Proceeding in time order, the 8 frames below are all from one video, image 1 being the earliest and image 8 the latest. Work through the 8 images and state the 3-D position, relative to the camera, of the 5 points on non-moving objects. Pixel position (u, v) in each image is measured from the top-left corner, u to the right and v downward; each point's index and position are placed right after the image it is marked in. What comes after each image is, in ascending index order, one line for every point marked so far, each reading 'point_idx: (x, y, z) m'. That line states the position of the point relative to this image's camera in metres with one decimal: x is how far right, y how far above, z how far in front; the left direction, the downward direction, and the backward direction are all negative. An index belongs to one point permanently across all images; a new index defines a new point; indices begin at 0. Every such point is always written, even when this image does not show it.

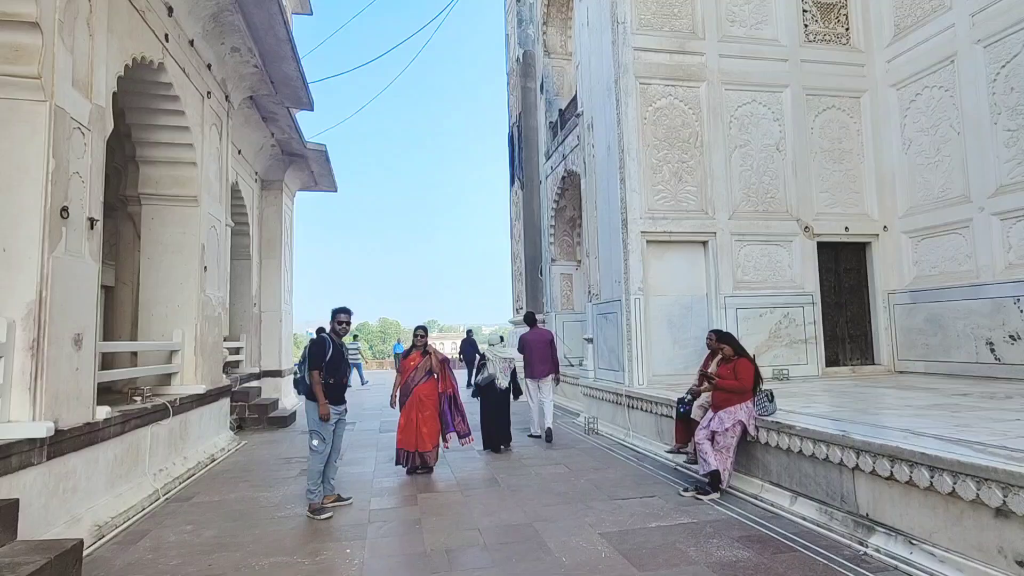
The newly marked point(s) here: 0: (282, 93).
0: (-3.1, +2.6, +7.8) m
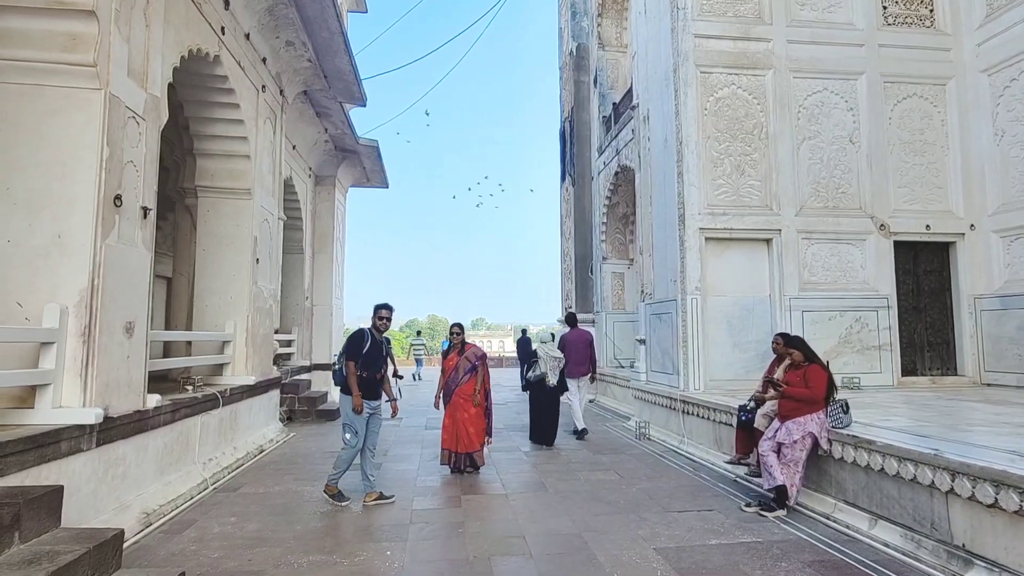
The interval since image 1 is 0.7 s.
0: (-2.4, +2.7, +7.9) m
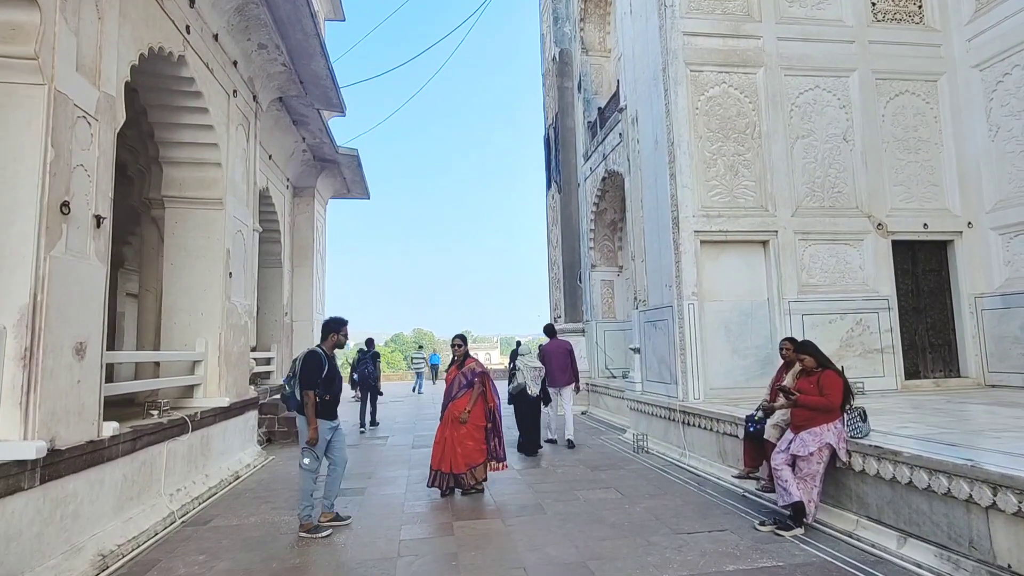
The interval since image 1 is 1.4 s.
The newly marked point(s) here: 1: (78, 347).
0: (-2.6, +2.5, +7.6) m
1: (-2.5, -0.3, +3.3) m
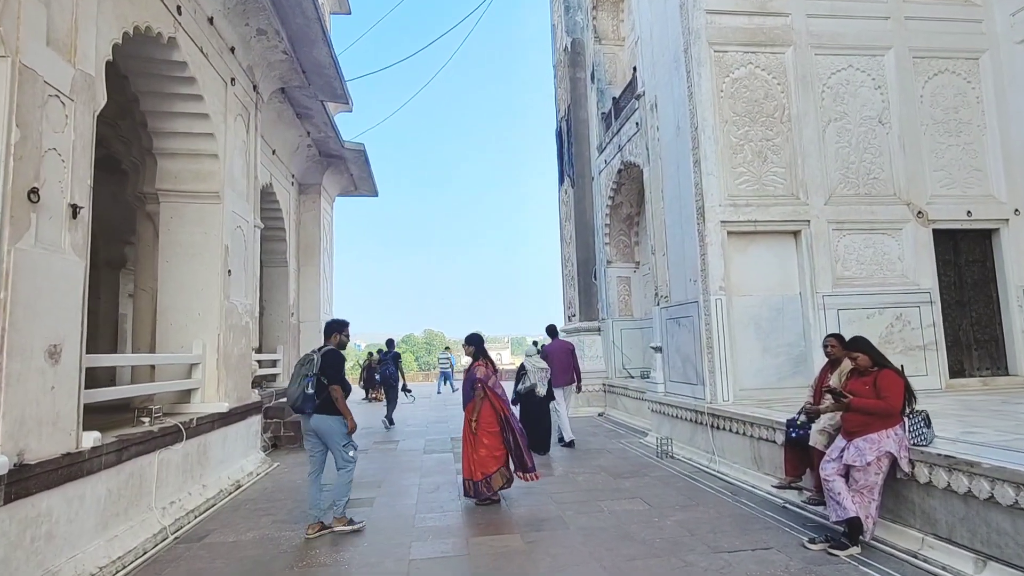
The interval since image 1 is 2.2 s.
0: (-2.5, +2.6, +7.3) m
1: (-2.4, -0.3, +3.0) m
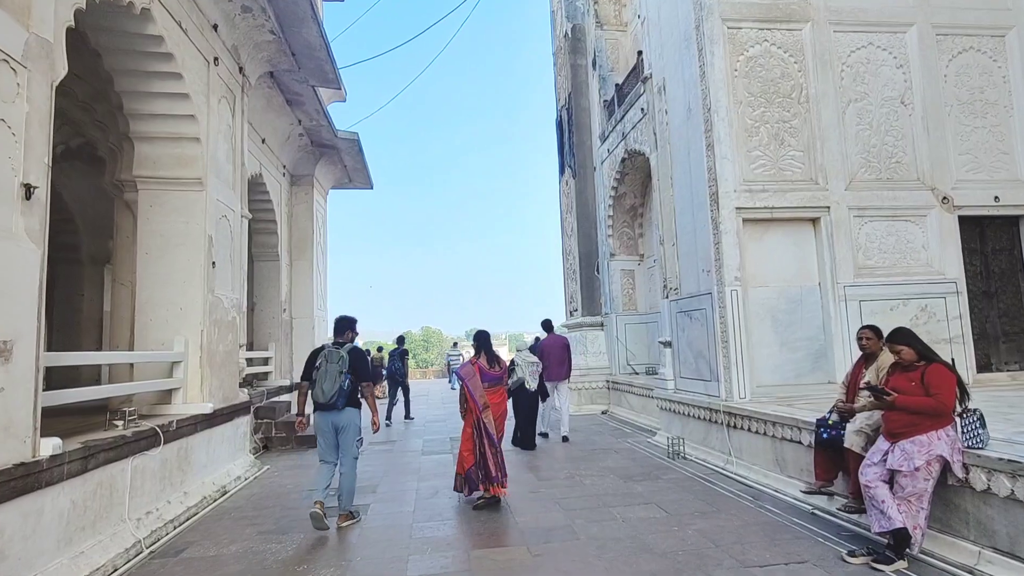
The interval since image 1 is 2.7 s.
0: (-2.5, +2.6, +6.9) m
1: (-2.3, -0.3, +2.6) m
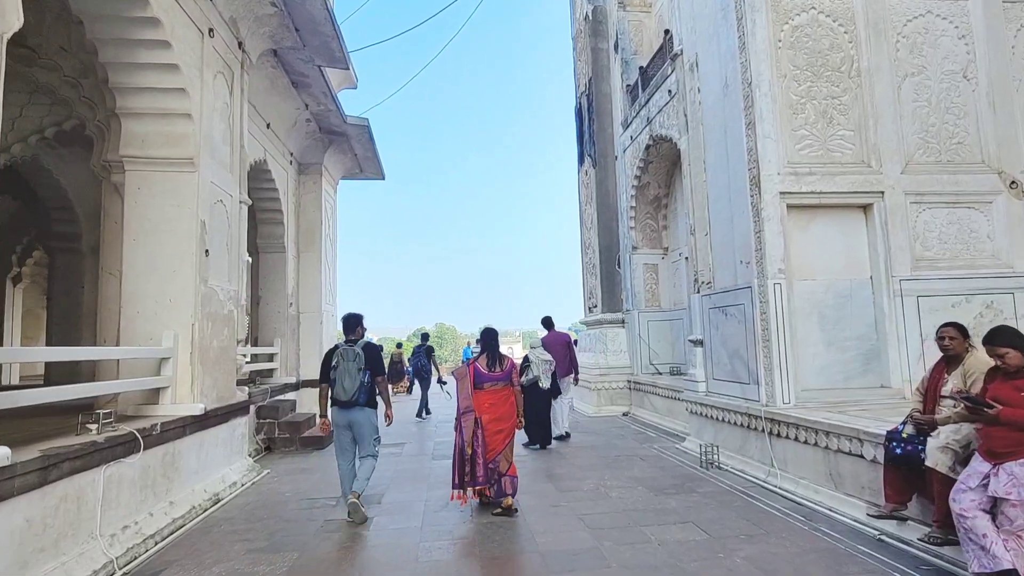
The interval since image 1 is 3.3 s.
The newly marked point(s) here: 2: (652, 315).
0: (-2.2, +2.7, +6.5) m
1: (-2.2, -0.2, +2.2) m
2: (+2.2, -0.4, +9.2) m
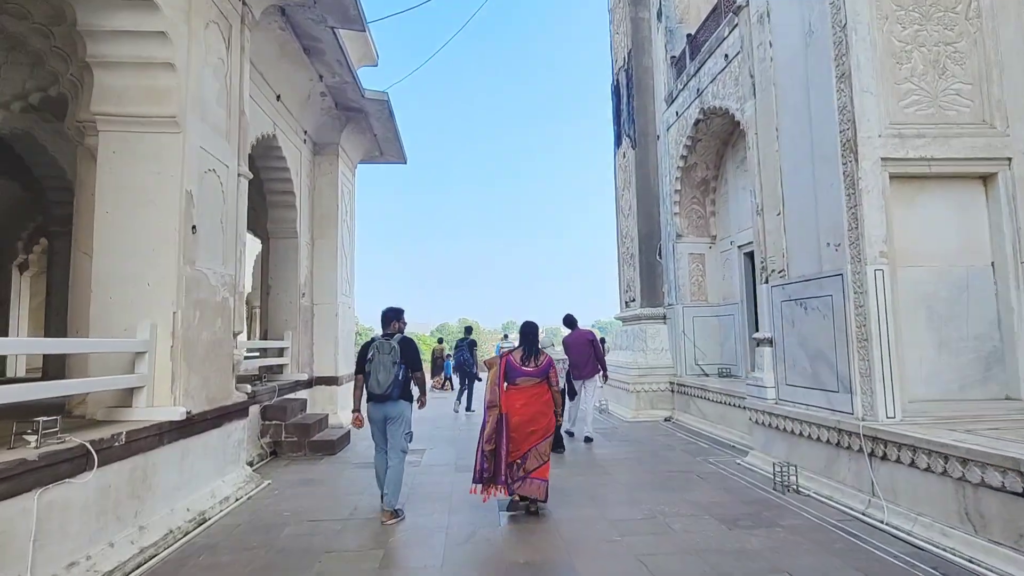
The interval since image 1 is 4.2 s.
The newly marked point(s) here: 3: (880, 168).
0: (-1.9, +2.9, +5.7) m
1: (-2.1, -0.1, +1.5) m
2: (+2.7, -0.3, +8.3) m
3: (+2.5, +0.8, +3.9) m
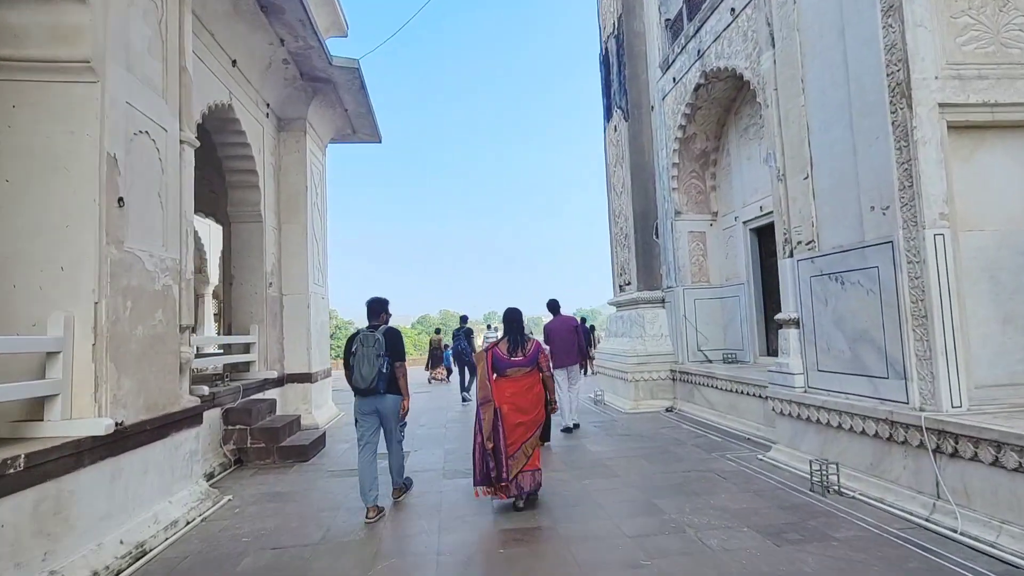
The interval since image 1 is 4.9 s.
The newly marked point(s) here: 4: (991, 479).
0: (-2.0, +3.0, +5.0) m
1: (-2.0, 0.0, +0.8) m
2: (+2.5, 0.0, +7.8) m
3: (+2.5, +1.0, +3.4) m
4: (+2.4, -0.9, +2.9) m
